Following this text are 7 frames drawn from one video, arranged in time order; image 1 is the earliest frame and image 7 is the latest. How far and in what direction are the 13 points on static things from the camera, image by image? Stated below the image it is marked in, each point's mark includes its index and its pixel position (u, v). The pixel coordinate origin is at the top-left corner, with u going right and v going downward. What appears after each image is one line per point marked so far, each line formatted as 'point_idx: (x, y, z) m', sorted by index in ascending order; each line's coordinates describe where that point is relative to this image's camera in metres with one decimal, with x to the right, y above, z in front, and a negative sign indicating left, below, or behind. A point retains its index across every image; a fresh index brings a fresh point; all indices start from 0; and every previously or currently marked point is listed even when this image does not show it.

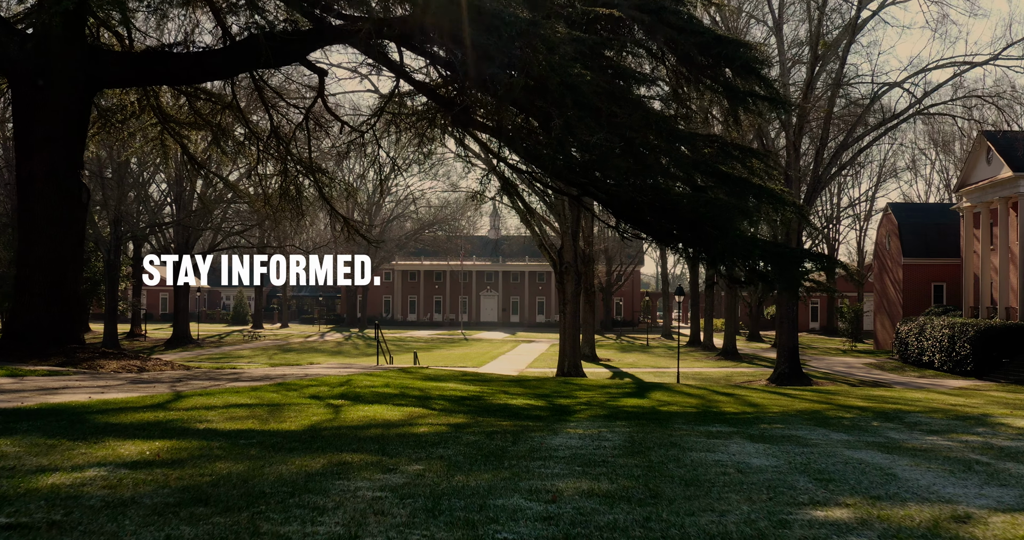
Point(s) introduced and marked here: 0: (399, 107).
0: (-2.1, +2.9, +12.3) m
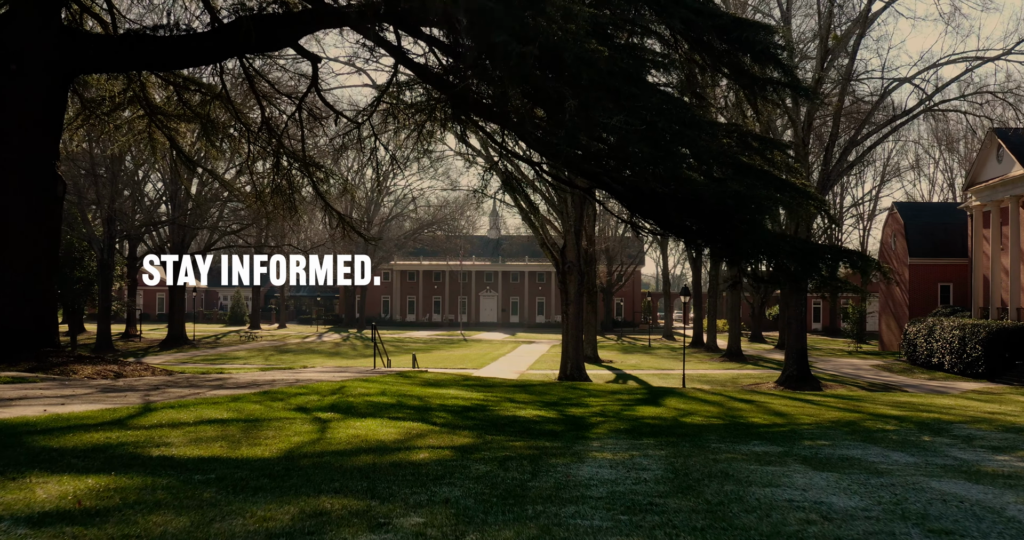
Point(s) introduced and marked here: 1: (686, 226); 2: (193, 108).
0: (-2.0, +2.9, +11.7) m
1: (+2.0, +0.5, +7.6) m
2: (-6.1, +3.1, +12.5) m
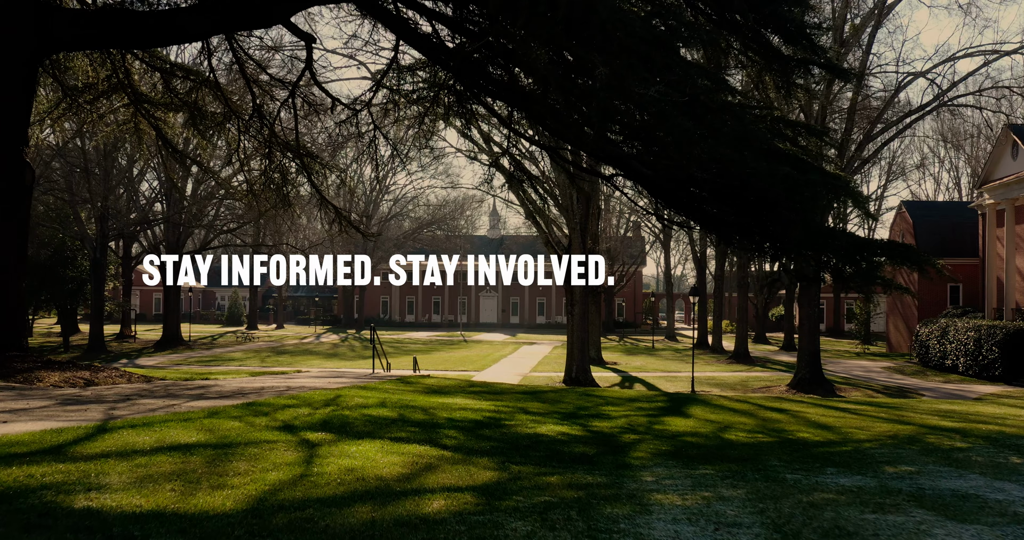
0: (-1.9, +2.9, +10.9) m
1: (+2.2, +0.6, +6.9) m
2: (-6.0, +3.2, +11.8) m
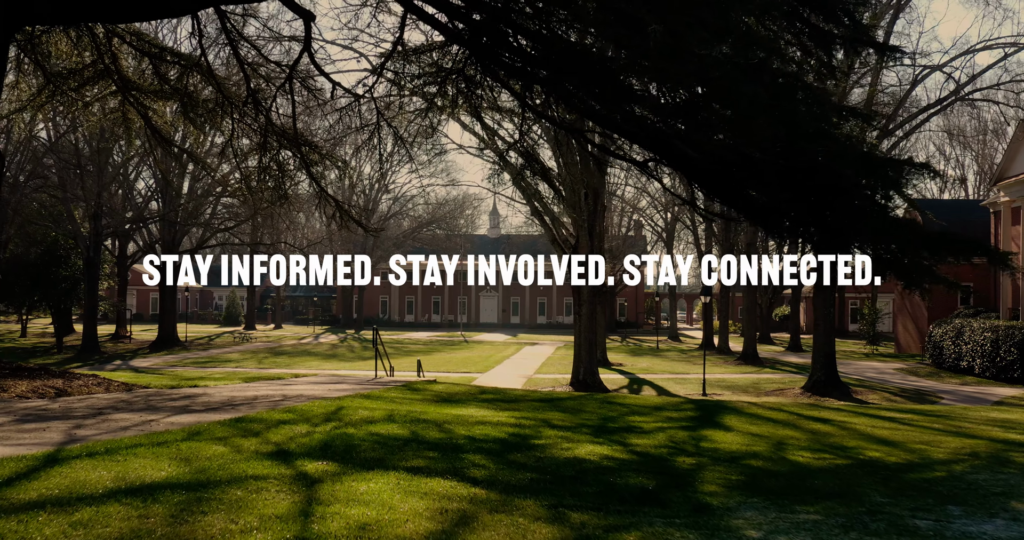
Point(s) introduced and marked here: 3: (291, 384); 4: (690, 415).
0: (-1.7, +3.0, +10.2) m
1: (+2.4, +0.6, +6.1) m
2: (-5.8, +3.2, +11.1) m
3: (-3.9, -2.0, +11.5) m
4: (+2.2, -1.8, +7.9) m
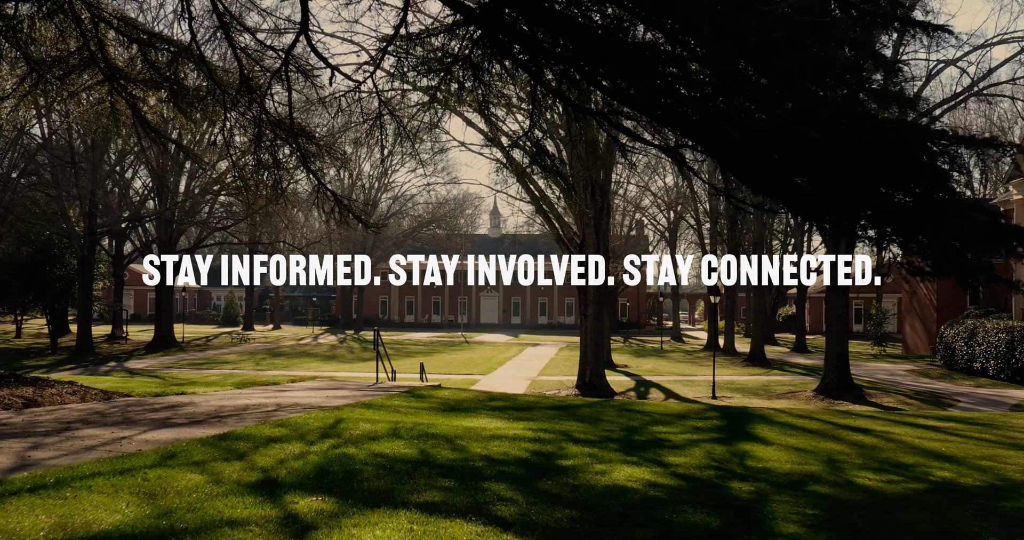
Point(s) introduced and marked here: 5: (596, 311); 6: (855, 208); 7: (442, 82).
0: (-1.5, +3.0, +9.6) m
1: (+2.5, +0.6, +5.6) m
2: (-5.7, +3.2, +10.5) m
3: (-3.7, -2.0, +10.9) m
4: (+2.3, -1.7, +7.4) m
5: (+2.6, -1.2, +19.7) m
6: (+2.8, +0.5, +5.4) m
7: (-1.0, +2.8, +9.7) m
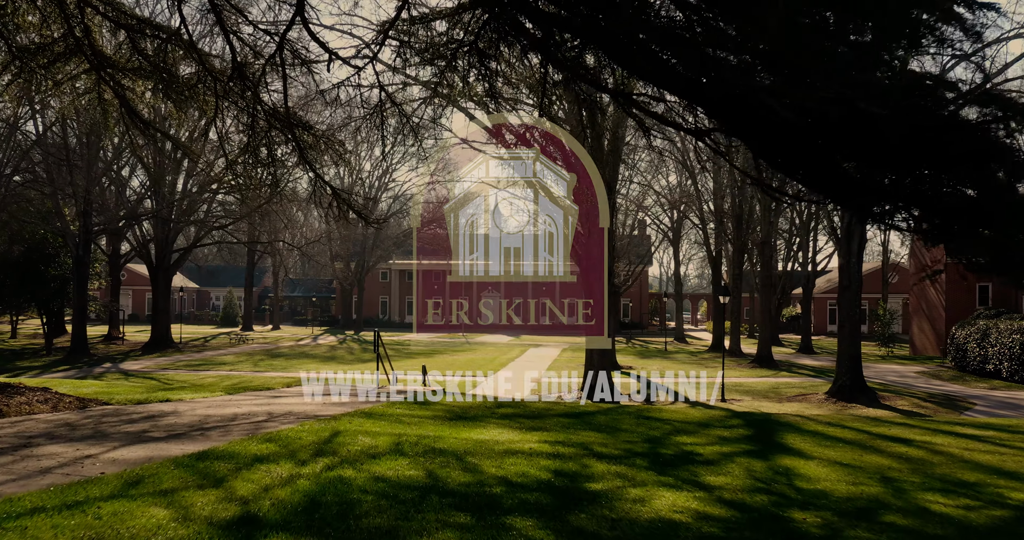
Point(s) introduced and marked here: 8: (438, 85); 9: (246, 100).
0: (-1.4, +3.0, +9.1) m
1: (+2.6, +0.6, +5.0) m
2: (-5.5, +3.3, +10.0) m
3: (-3.6, -1.9, +10.4) m
4: (+2.4, -1.7, +6.8) m
5: (+2.7, -1.2, +19.1) m
6: (+3.0, +0.5, +4.9) m
7: (-0.9, +2.8, +9.1) m
8: (-1.1, +2.6, +9.3) m
9: (-3.9, +2.5, +9.7) m
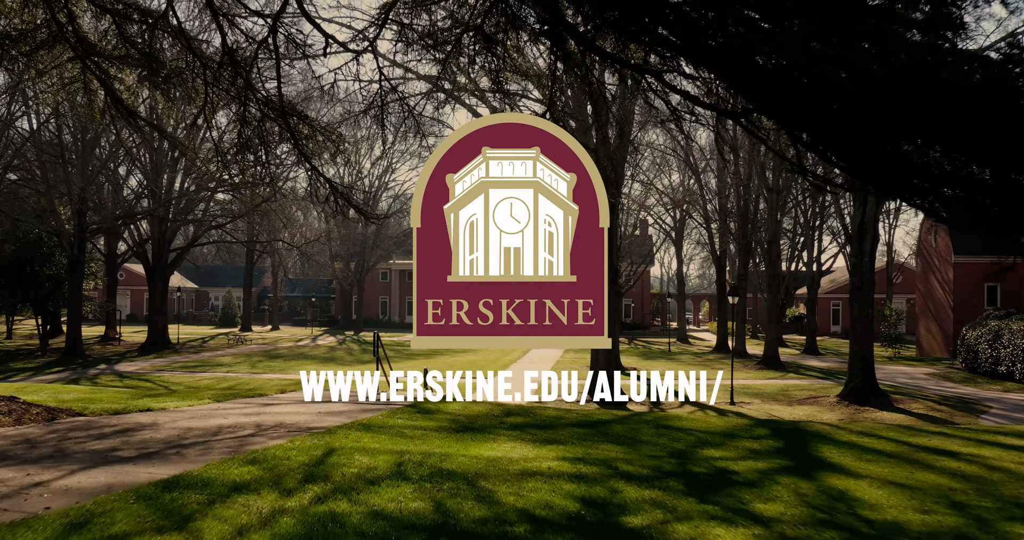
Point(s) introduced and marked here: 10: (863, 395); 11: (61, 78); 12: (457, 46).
0: (-1.3, +3.1, +8.6) m
1: (+2.7, +0.7, +4.5) m
2: (-5.4, +3.3, +9.4) m
3: (-3.5, -1.9, +9.8) m
4: (+2.5, -1.7, +6.3) m
5: (+2.8, -1.2, +18.6) m
6: (+3.1, +0.5, +4.4) m
7: (-0.8, +2.8, +8.6) m
8: (-1.0, +2.7, +8.8) m
9: (-3.8, +2.5, +9.2) m
10: (+10.3, -3.7, +19.1) m
11: (-7.4, +3.1, +10.7) m
12: (-0.7, +2.9, +8.3) m
